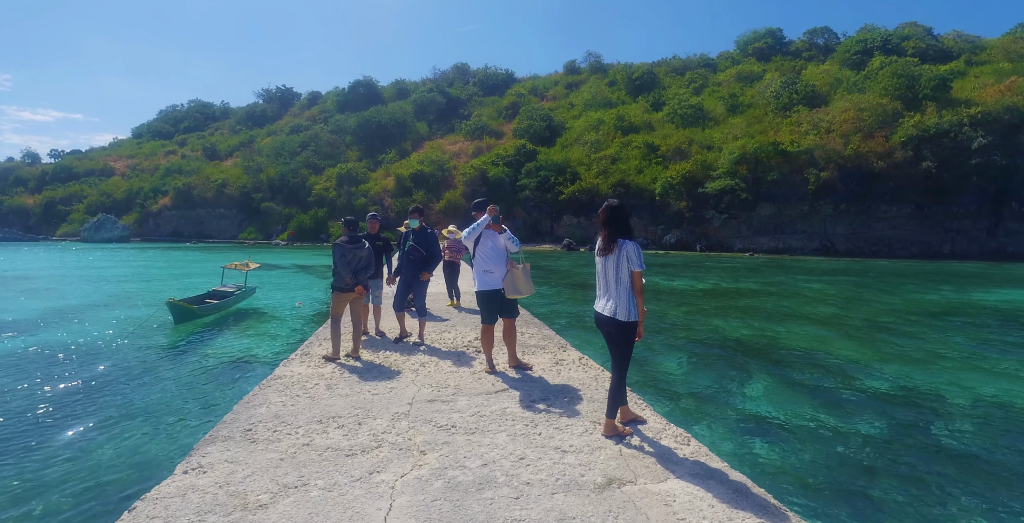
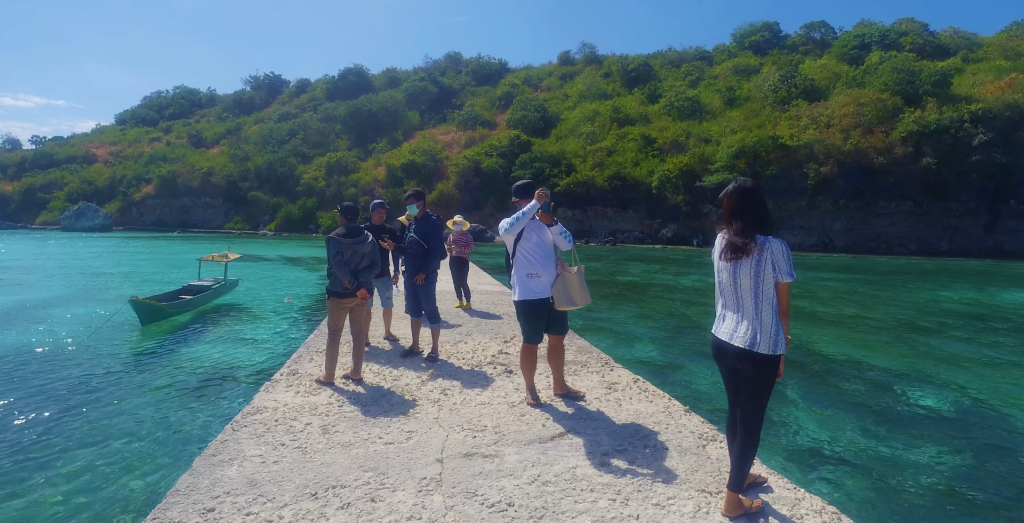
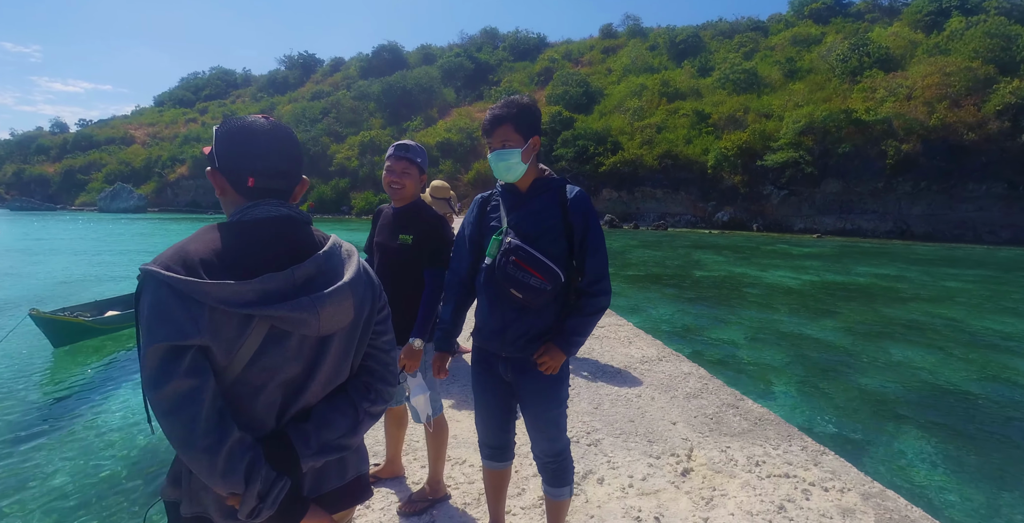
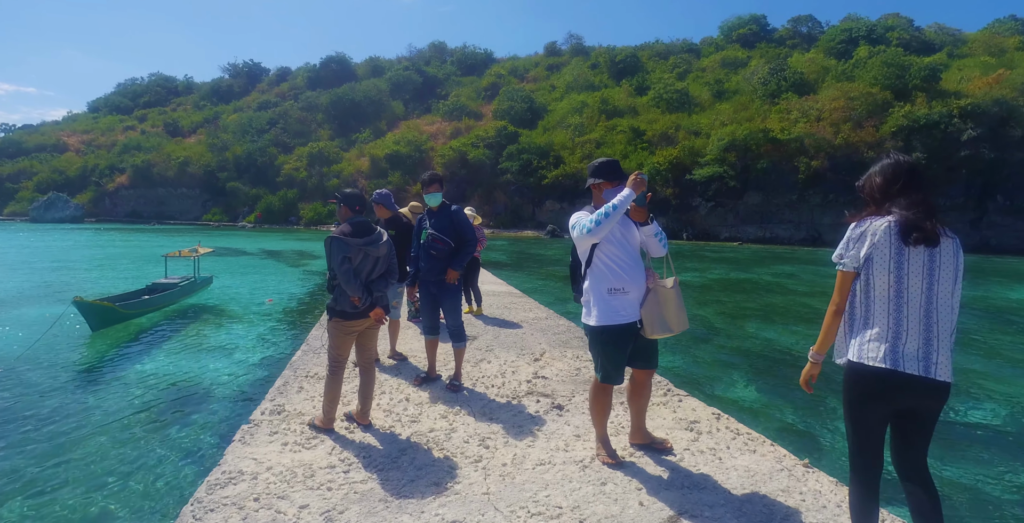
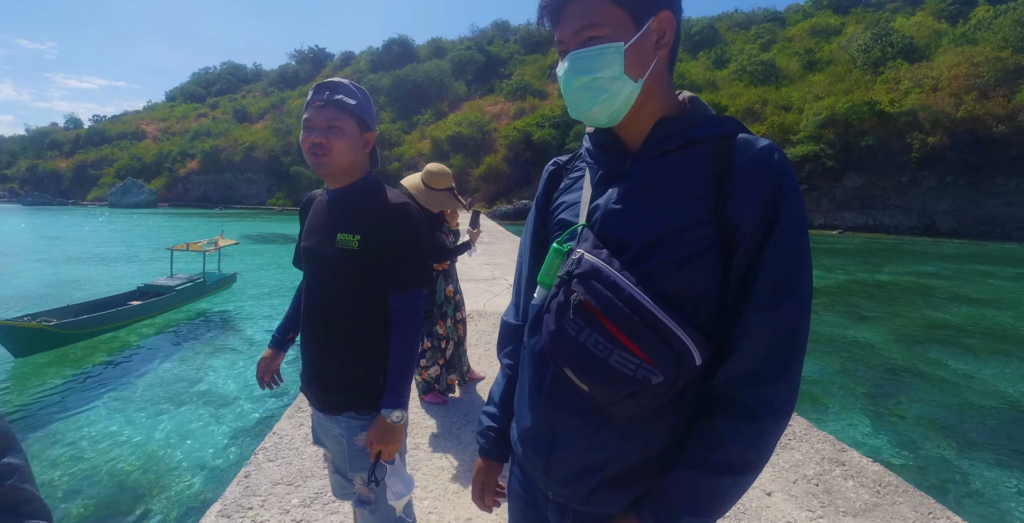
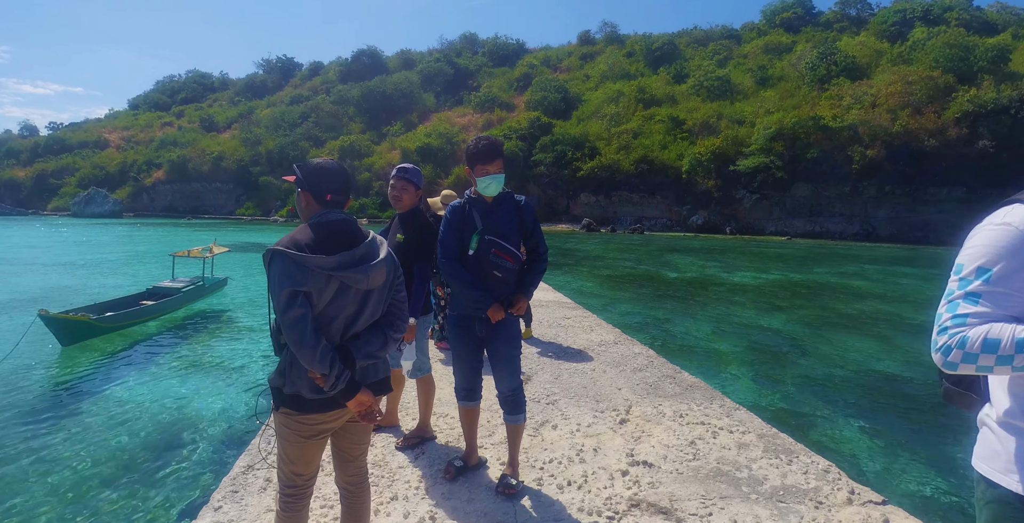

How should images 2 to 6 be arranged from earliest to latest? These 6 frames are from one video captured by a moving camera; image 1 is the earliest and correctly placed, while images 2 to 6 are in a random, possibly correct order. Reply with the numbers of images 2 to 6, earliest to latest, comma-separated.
2, 4, 6, 3, 5
